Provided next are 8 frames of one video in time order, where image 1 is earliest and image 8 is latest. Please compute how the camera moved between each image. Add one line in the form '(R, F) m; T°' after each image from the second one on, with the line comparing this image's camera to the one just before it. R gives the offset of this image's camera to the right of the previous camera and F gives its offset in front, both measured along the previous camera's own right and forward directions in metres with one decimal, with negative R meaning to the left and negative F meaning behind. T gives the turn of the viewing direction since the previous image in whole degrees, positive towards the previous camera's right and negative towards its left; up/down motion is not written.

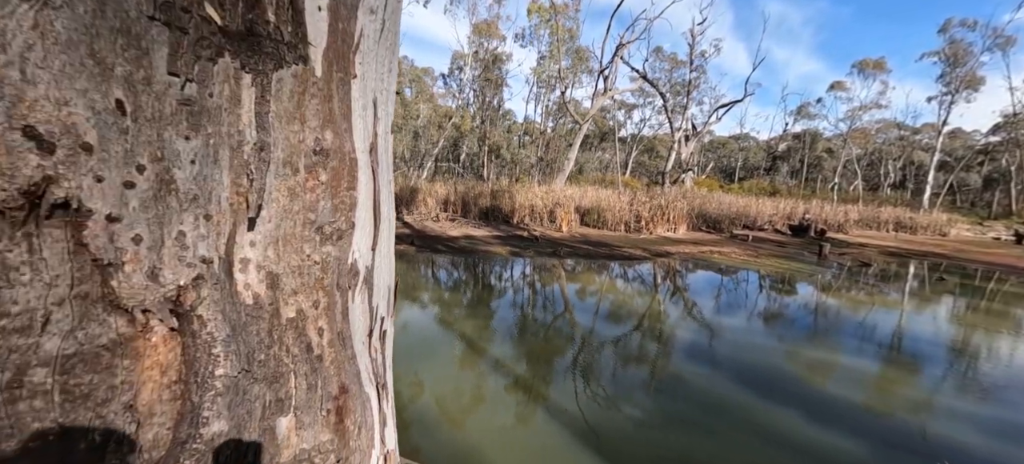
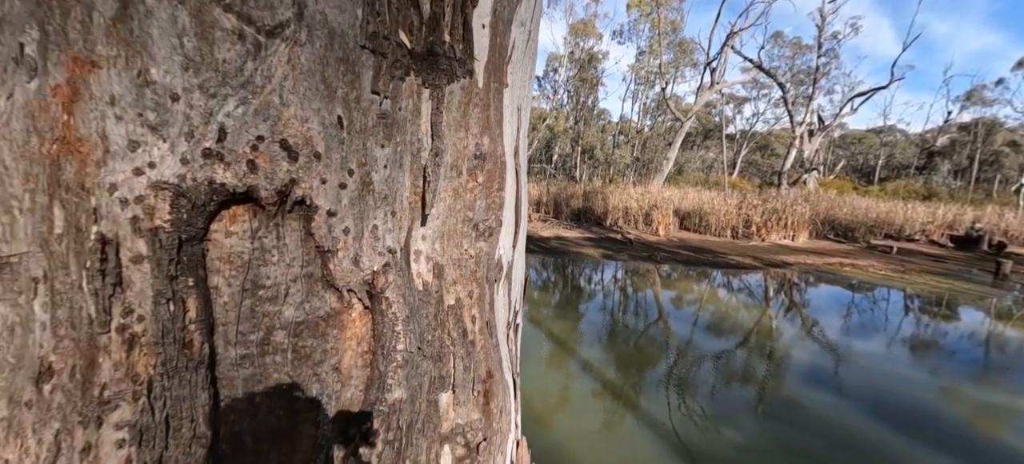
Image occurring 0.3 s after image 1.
(-0.1, 0.0) m; -13°
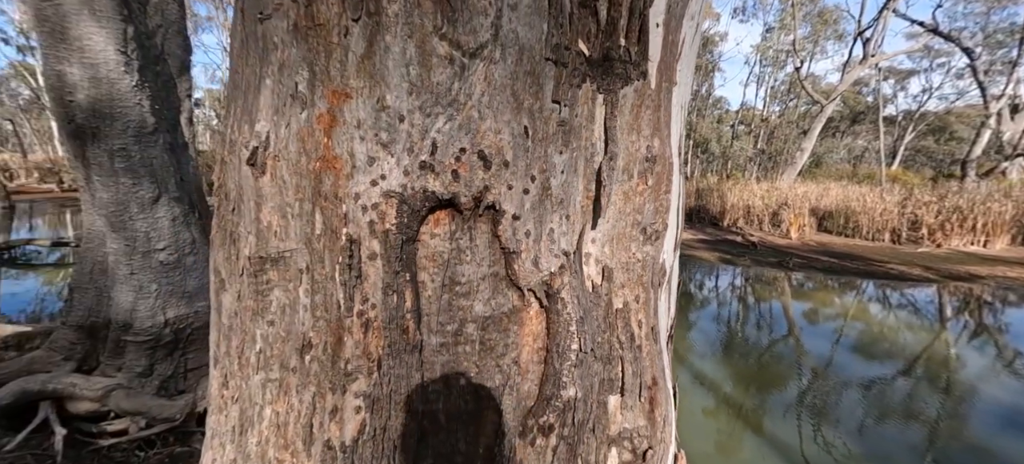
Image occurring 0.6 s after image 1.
(-0.1, 0.0) m; -15°
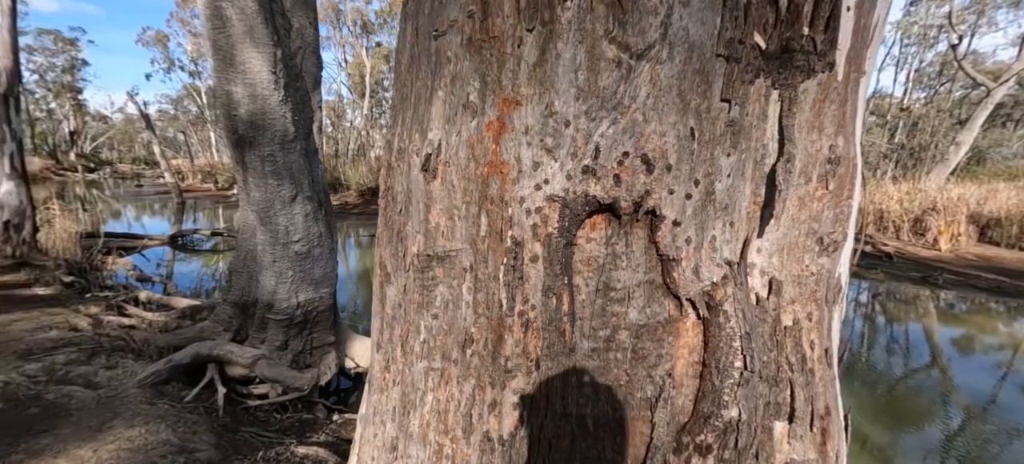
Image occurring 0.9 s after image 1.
(-0.1, 0.0) m; -12°
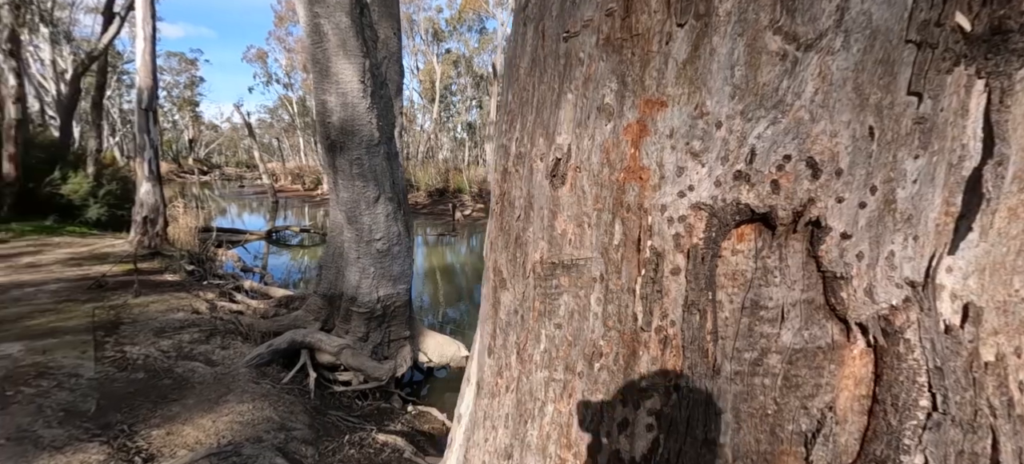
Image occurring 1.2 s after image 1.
(-0.1, 0.0) m; -9°
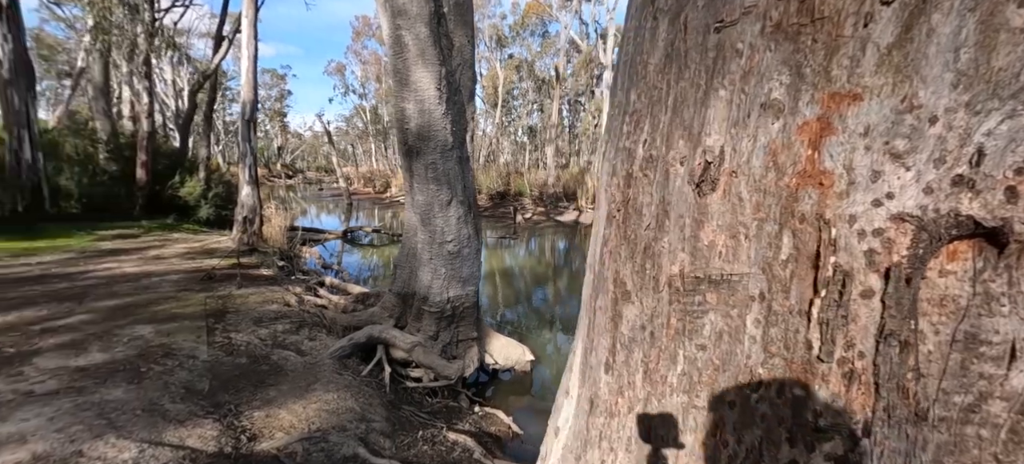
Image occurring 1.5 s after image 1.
(-0.1, 0.0) m; -9°
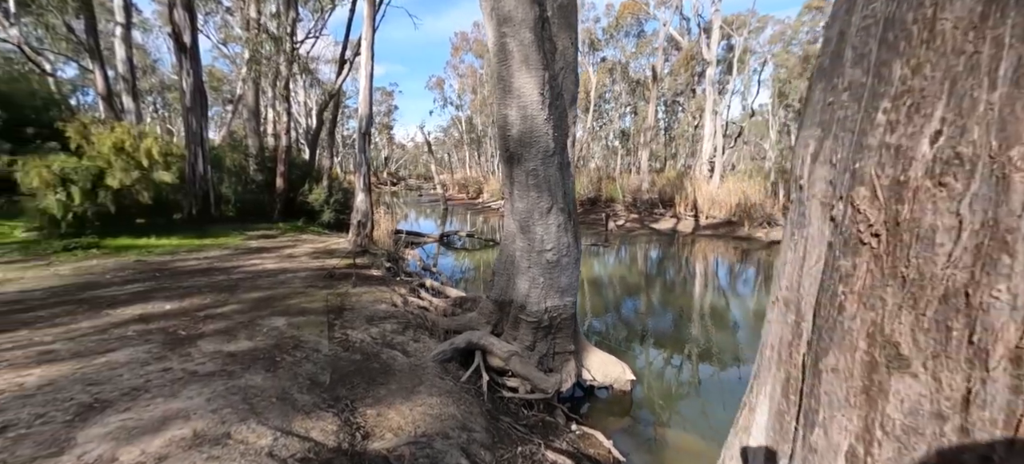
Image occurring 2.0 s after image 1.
(-0.1, +0.1) m; -12°
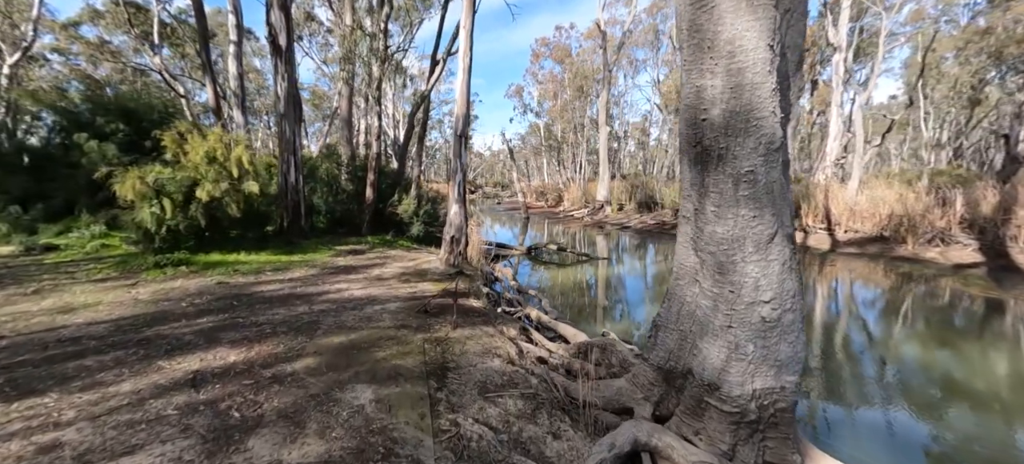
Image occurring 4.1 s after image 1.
(-0.8, +1.4) m; -10°
